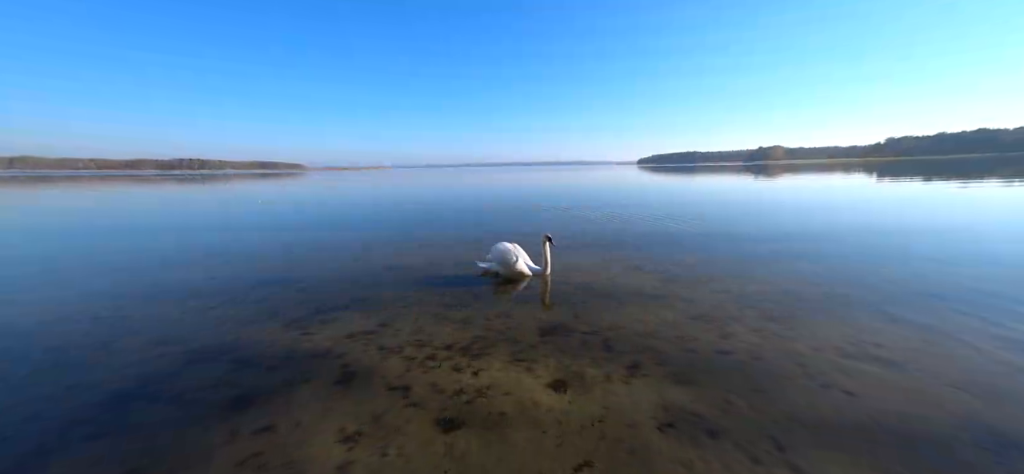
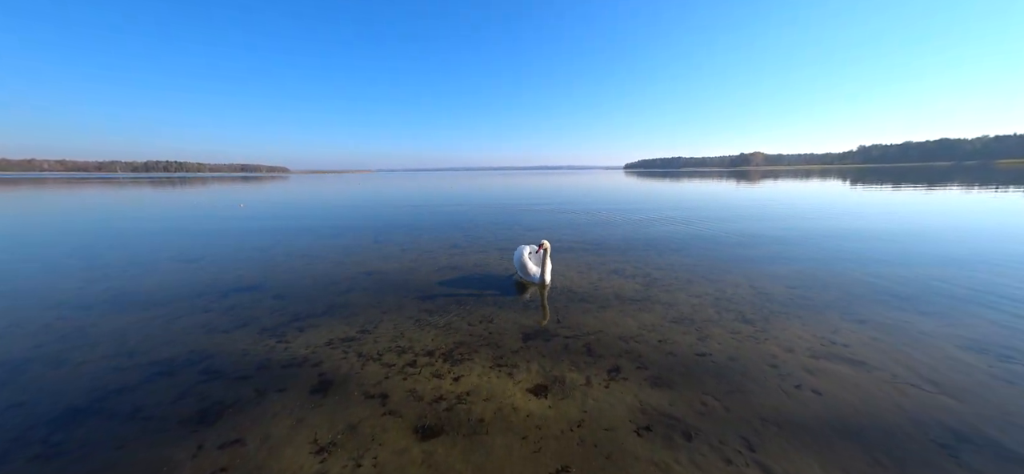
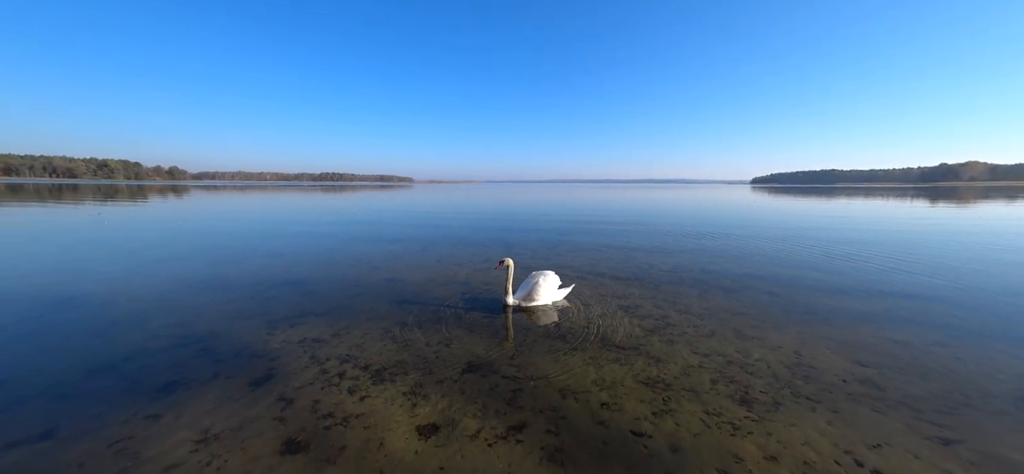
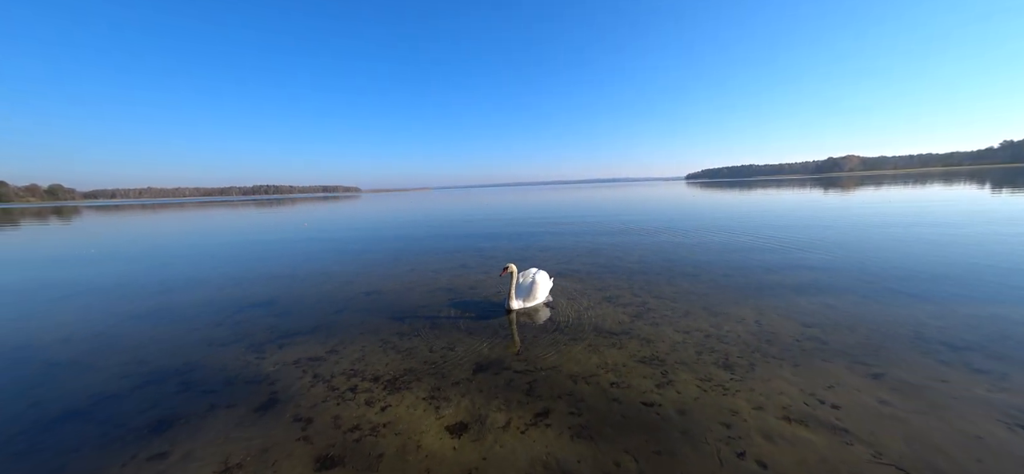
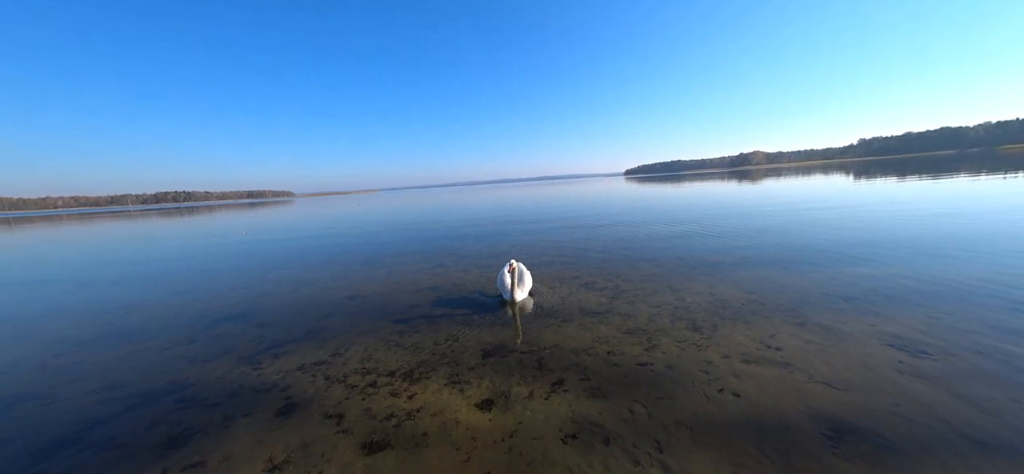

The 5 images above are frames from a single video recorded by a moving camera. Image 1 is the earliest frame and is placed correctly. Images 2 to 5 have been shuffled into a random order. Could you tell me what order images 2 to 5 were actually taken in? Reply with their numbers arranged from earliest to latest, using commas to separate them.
2, 5, 4, 3
